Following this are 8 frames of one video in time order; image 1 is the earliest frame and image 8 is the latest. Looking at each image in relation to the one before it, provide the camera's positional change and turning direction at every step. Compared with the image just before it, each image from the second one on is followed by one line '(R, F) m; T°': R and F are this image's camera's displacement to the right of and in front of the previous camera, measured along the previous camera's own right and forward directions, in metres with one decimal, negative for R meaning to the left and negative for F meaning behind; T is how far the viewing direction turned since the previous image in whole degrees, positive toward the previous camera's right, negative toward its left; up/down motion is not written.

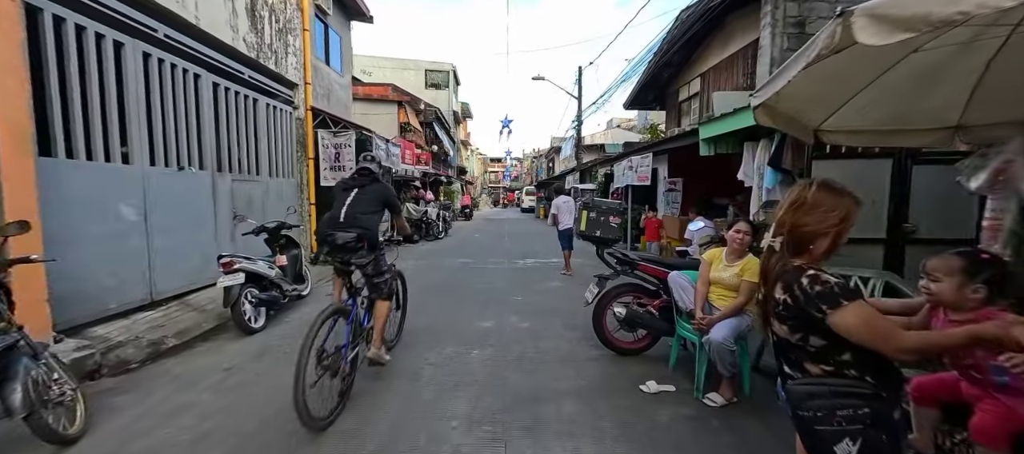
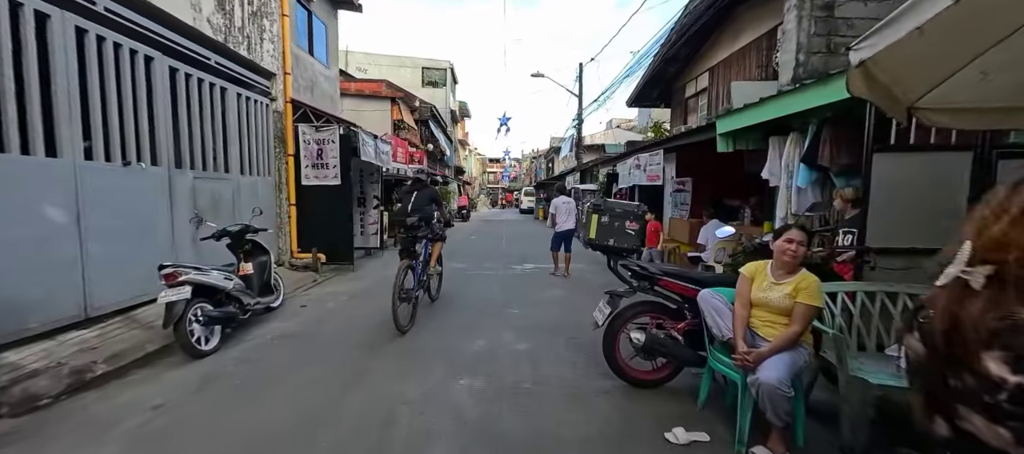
(0.0, +0.7) m; 0°
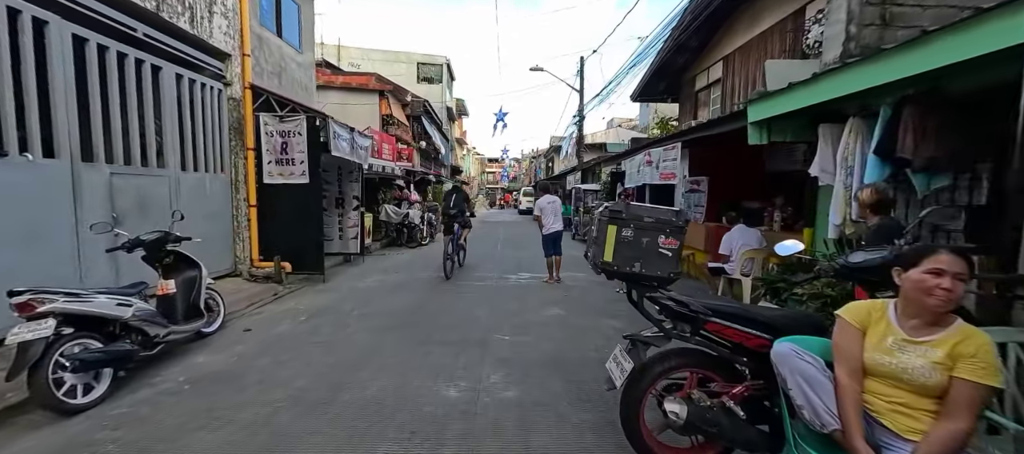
(+0.1, +1.0) m; 0°
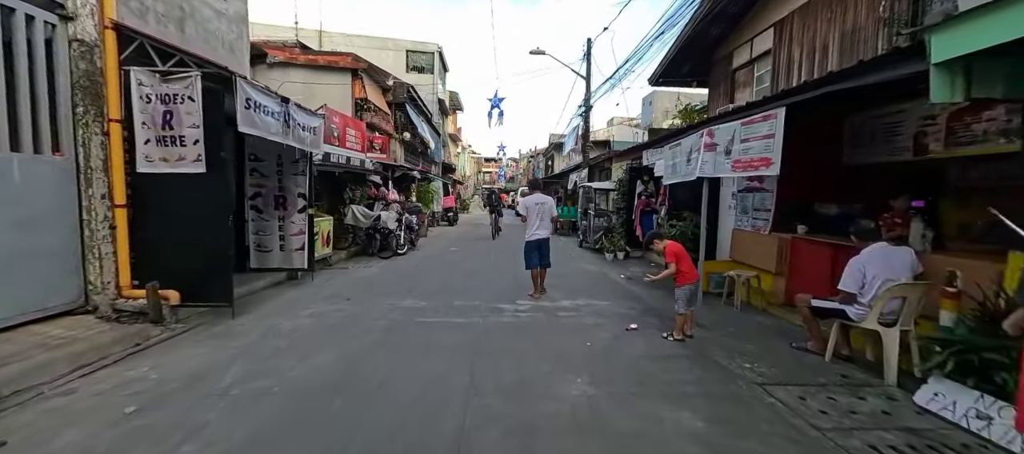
(0.0, +2.2) m; 0°
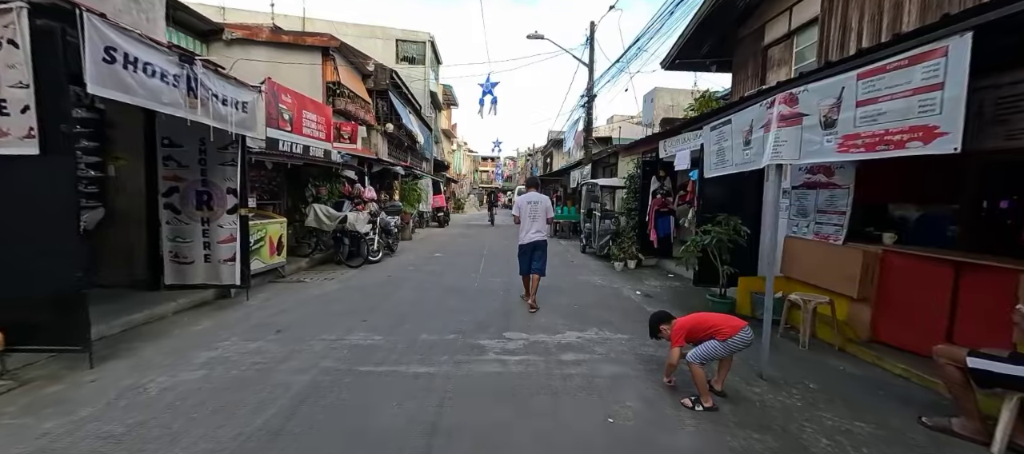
(+0.1, +1.5) m; 0°
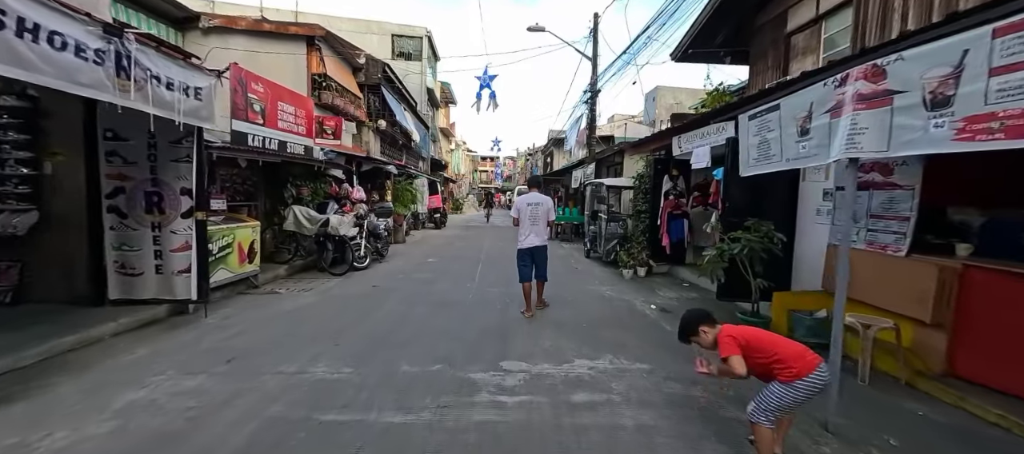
(0.0, +0.7) m; 0°
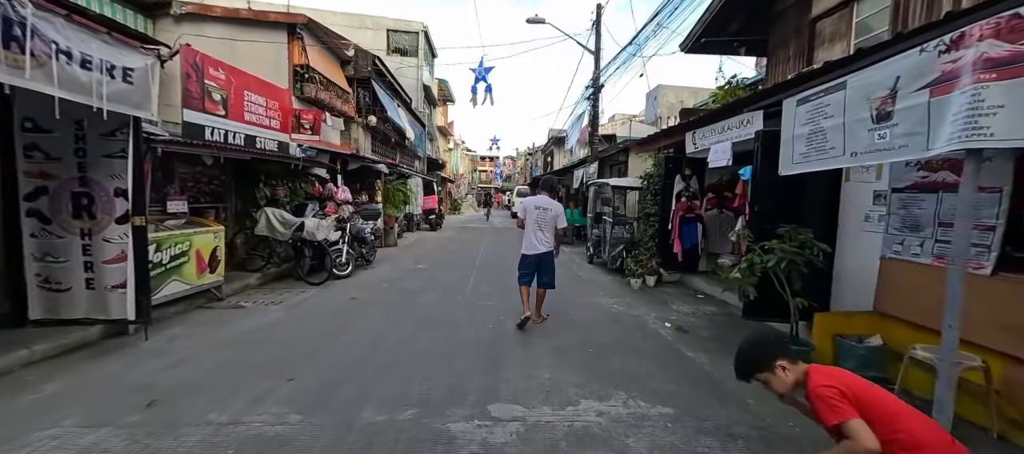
(+0.1, +0.7) m; 0°
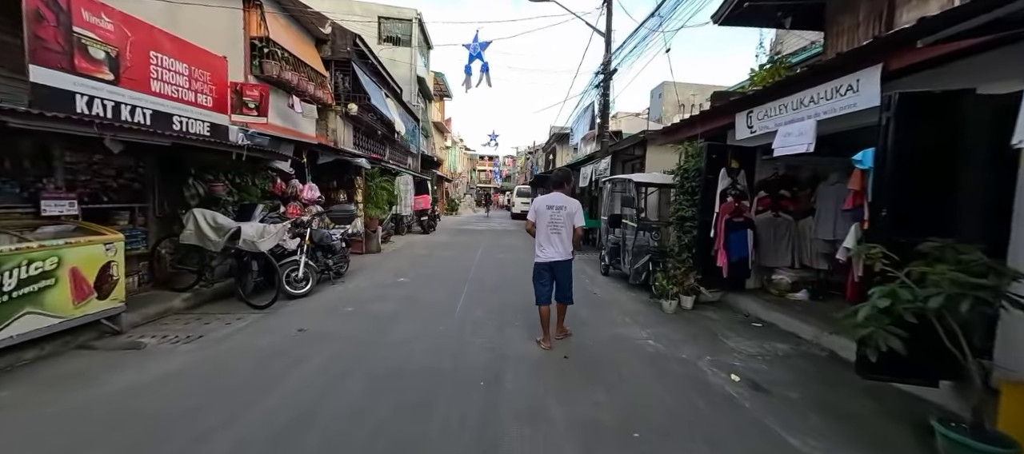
(0.0, +1.5) m; 0°
